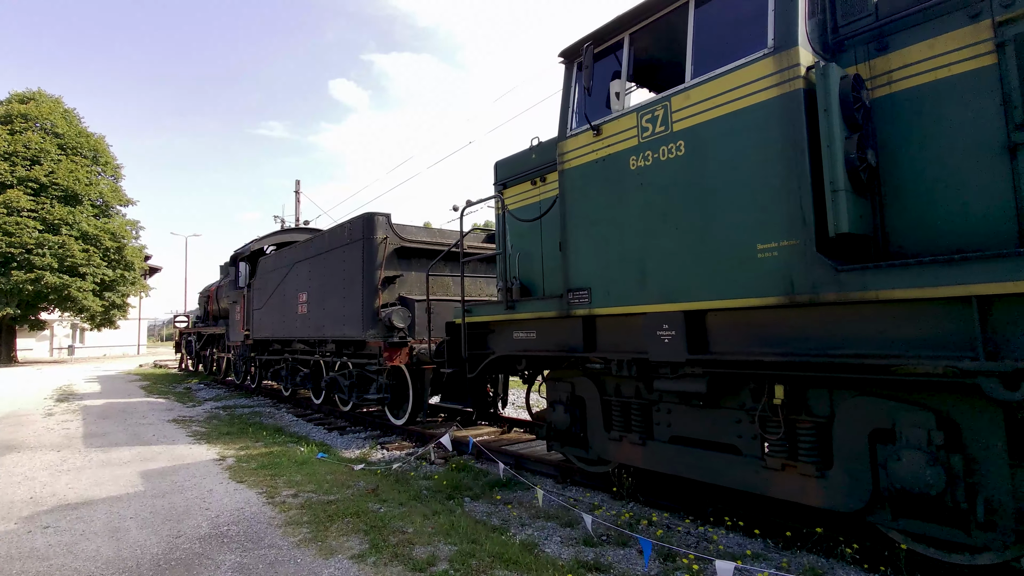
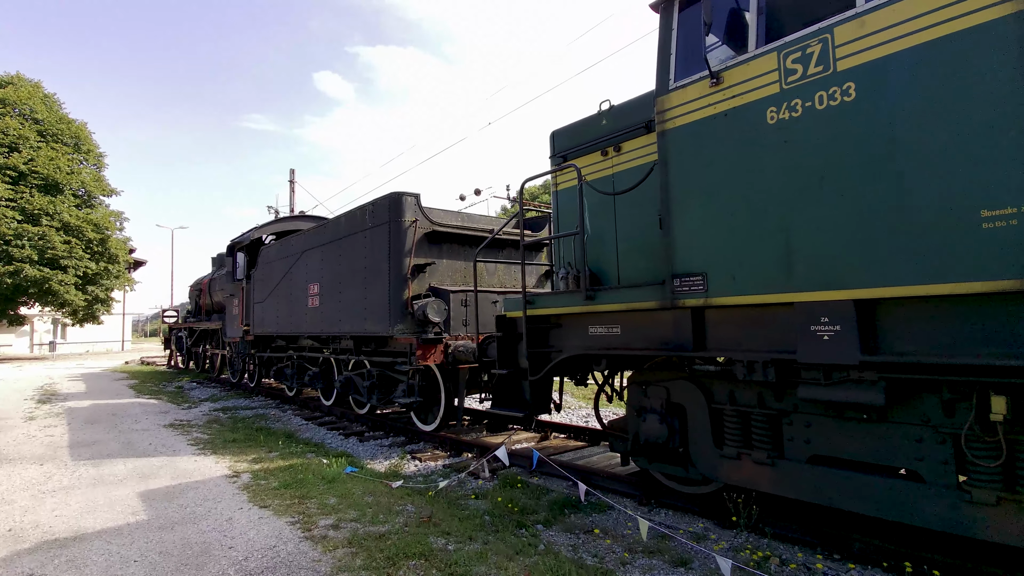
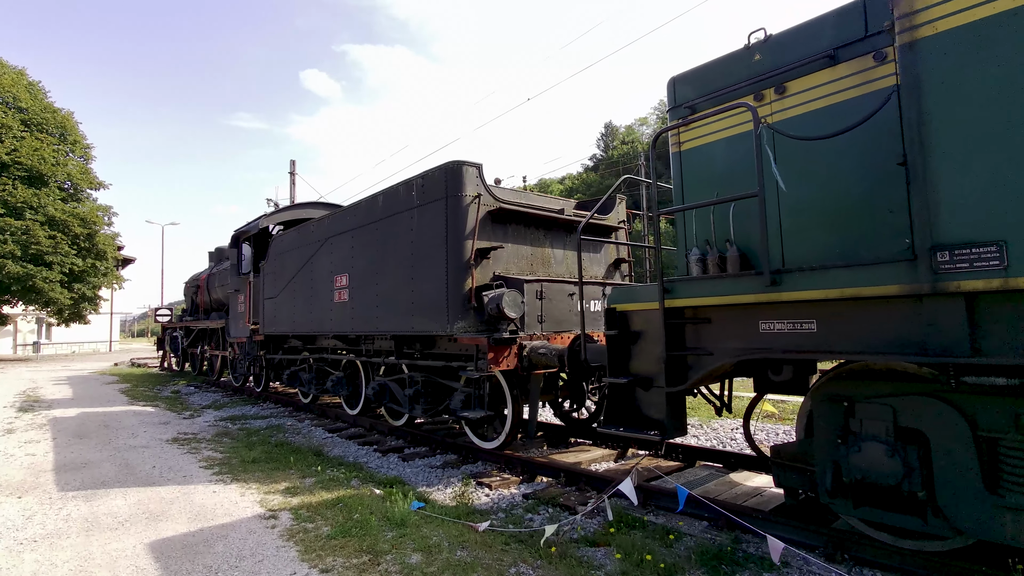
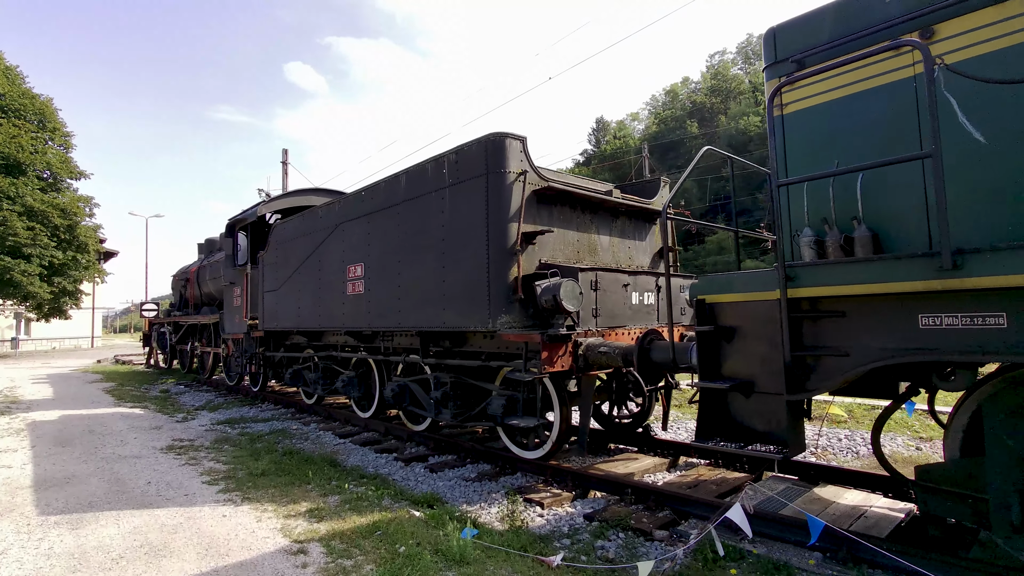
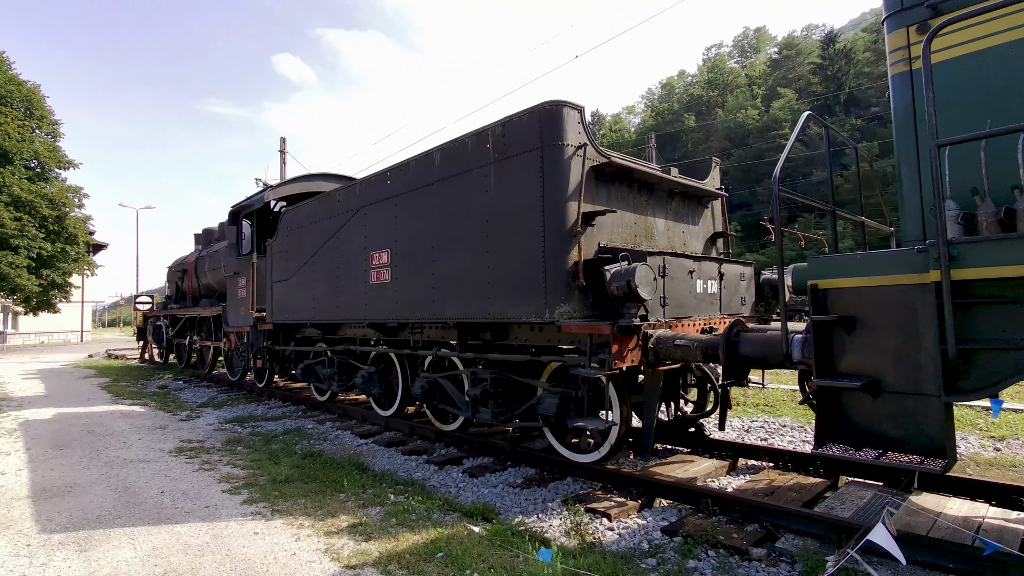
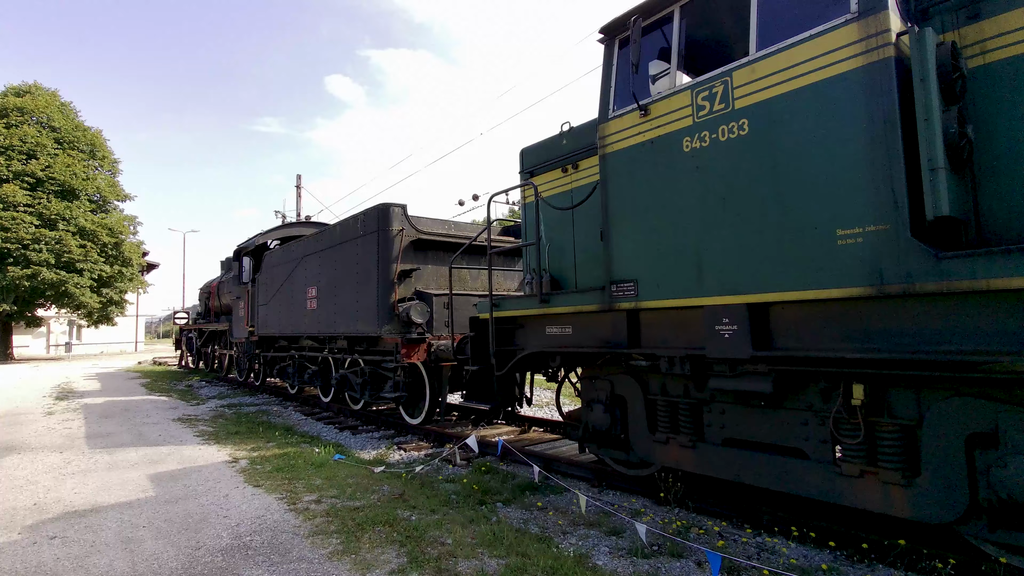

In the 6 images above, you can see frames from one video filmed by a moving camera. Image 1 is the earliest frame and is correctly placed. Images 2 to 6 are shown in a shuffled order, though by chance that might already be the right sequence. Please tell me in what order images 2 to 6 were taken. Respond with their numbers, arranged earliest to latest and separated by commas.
6, 2, 3, 4, 5
